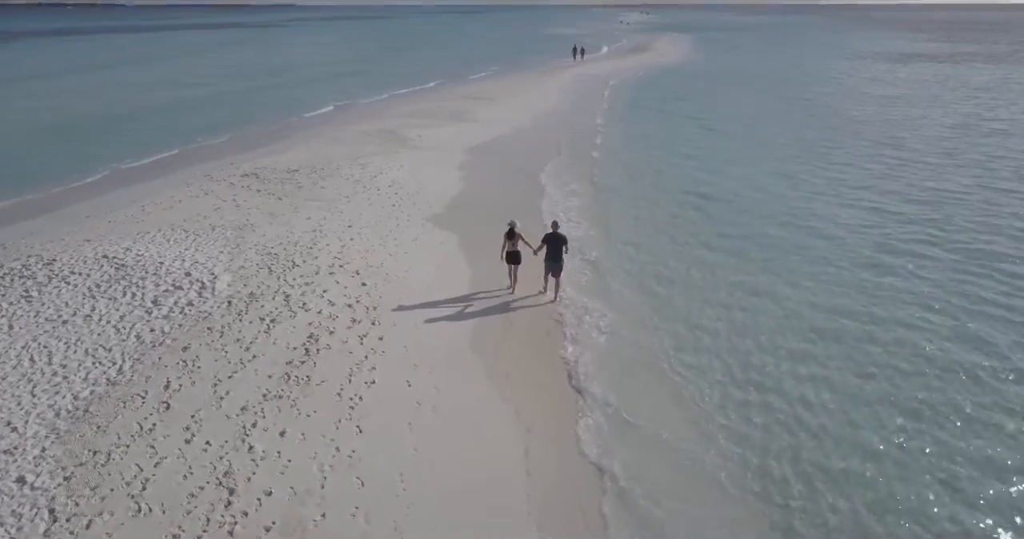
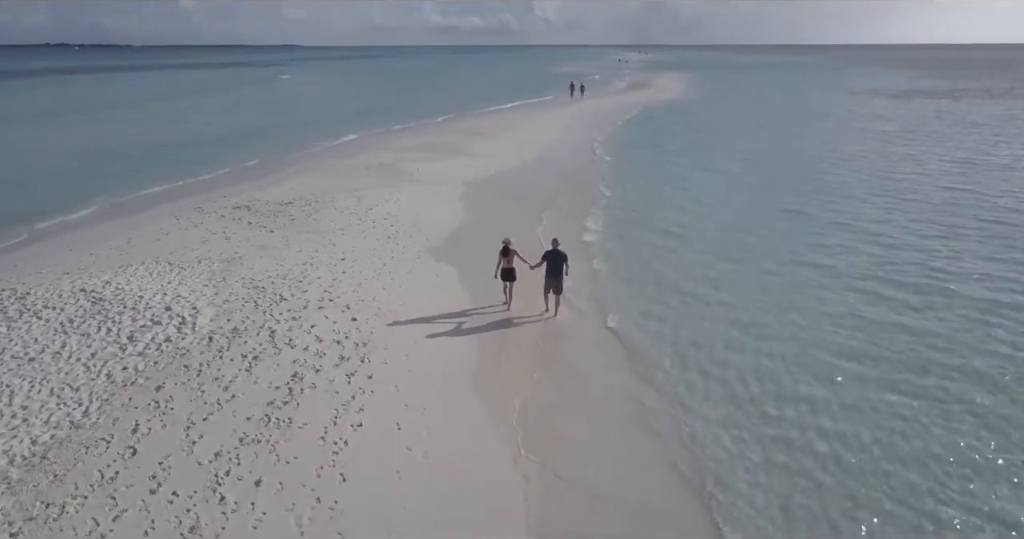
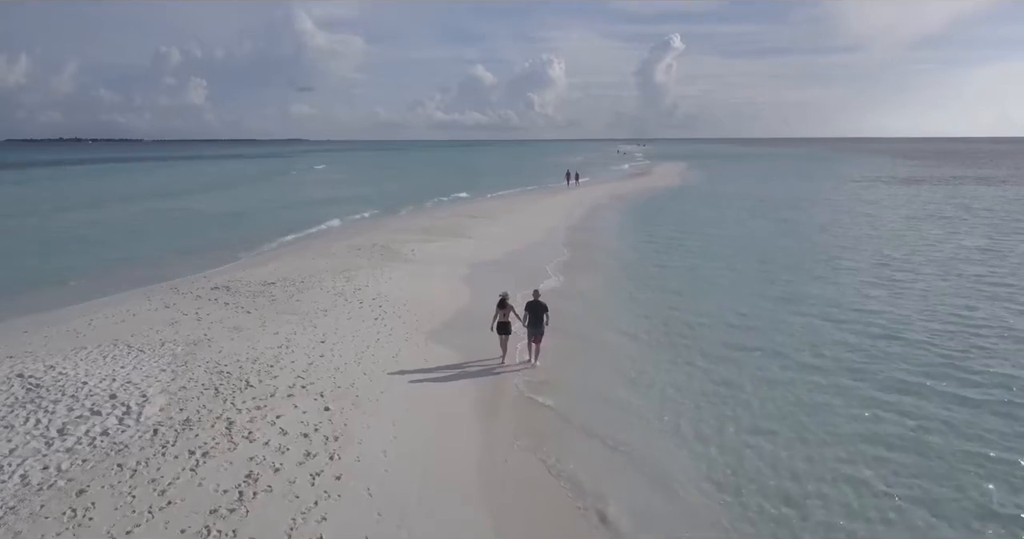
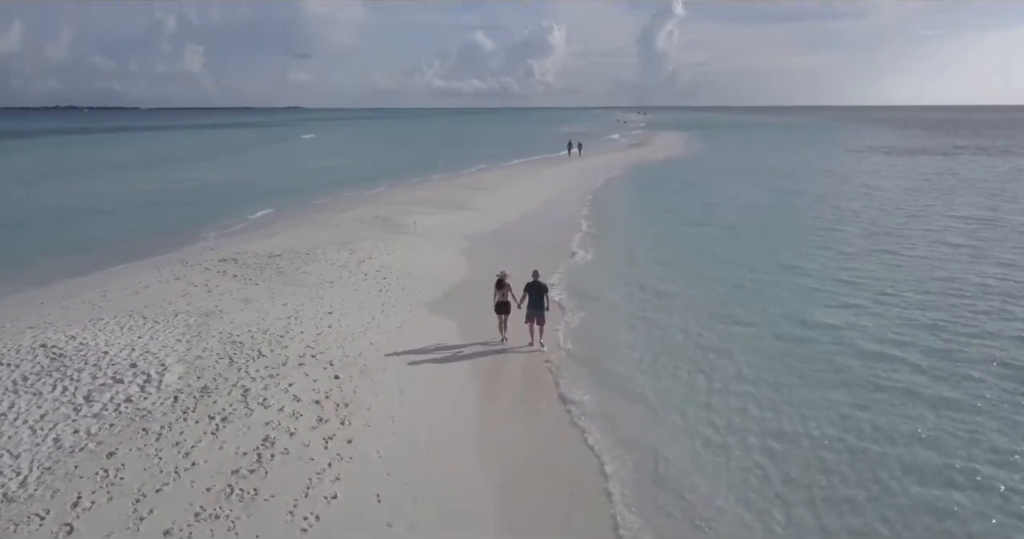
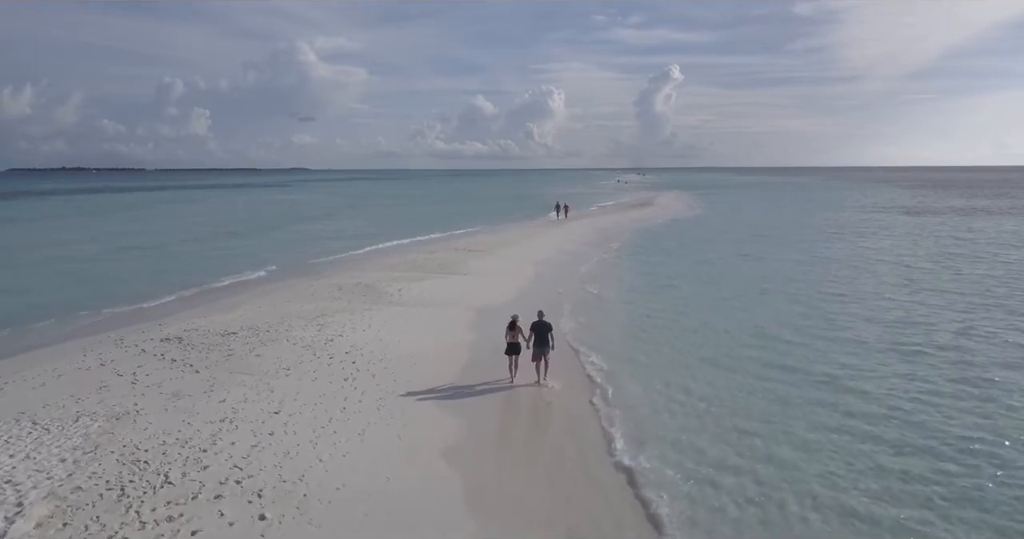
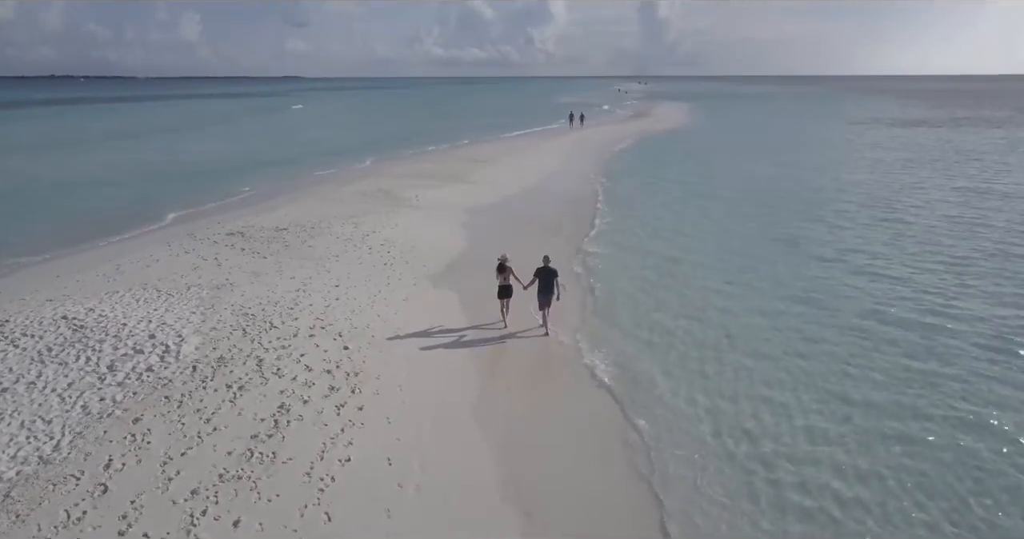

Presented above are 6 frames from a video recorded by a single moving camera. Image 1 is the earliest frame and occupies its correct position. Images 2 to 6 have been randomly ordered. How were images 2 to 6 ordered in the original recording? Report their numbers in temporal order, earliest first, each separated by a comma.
2, 6, 4, 3, 5
